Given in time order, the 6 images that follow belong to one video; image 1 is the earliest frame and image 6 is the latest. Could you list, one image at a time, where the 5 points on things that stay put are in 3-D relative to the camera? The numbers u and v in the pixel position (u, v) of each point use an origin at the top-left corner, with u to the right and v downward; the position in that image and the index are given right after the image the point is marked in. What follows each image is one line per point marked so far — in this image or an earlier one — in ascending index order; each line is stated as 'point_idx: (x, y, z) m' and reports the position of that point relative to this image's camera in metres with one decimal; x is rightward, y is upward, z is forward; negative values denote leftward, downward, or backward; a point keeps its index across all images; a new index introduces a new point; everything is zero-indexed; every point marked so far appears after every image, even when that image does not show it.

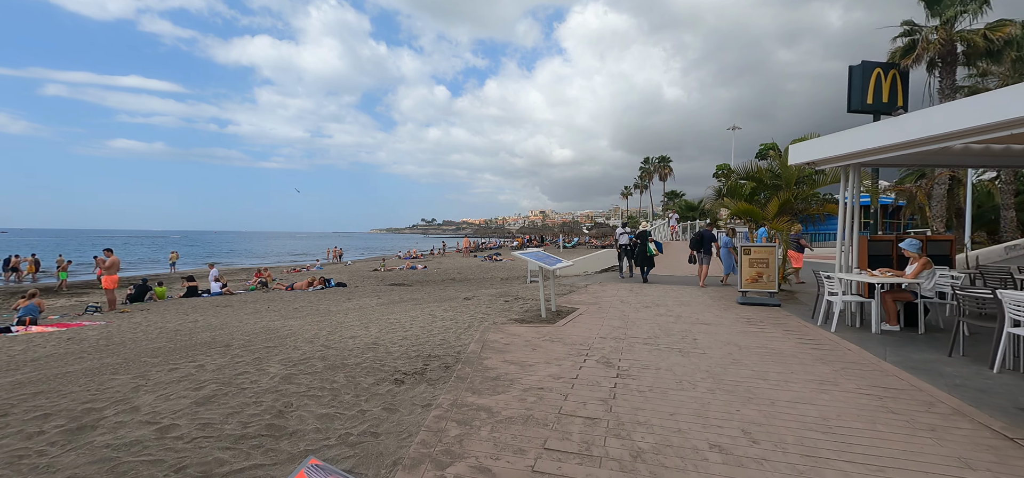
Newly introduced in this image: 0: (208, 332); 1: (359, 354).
0: (-5.1, -1.5, +6.9) m
1: (-1.8, -1.4, +4.9) m
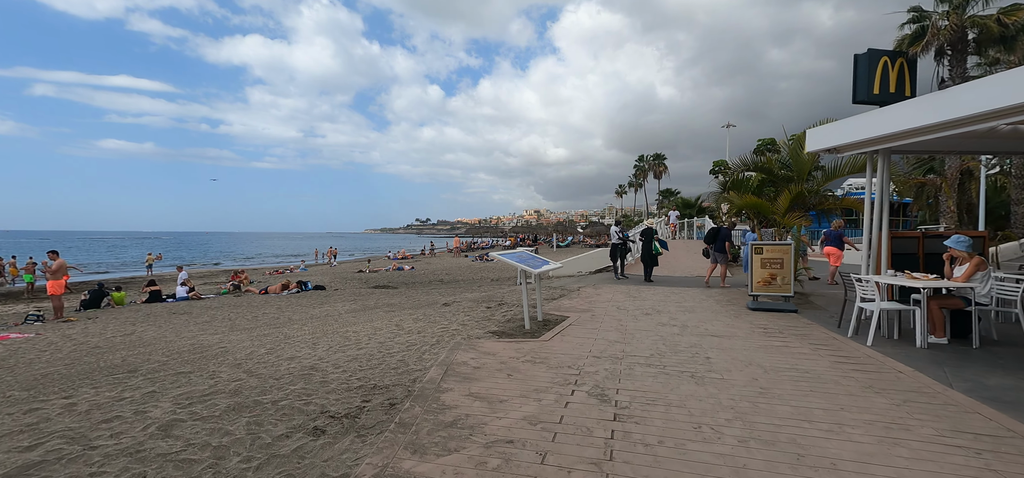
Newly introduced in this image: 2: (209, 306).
0: (-5.4, -1.5, +5.8) m
1: (-2.1, -1.3, +3.8) m
2: (-9.2, -2.0, +12.6) m
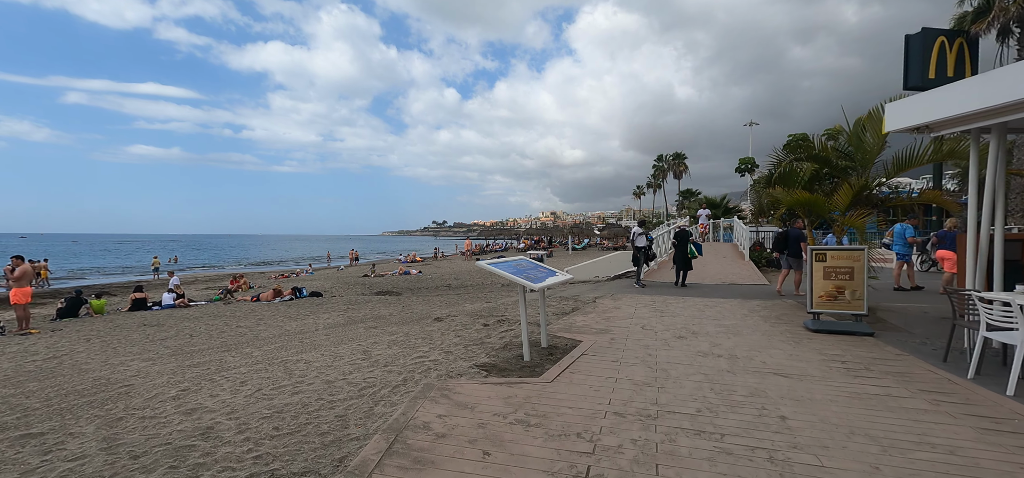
0: (-5.4, -1.6, +4.6) m
1: (-2.2, -1.4, +2.5) m
2: (-9.0, -2.1, +11.6) m
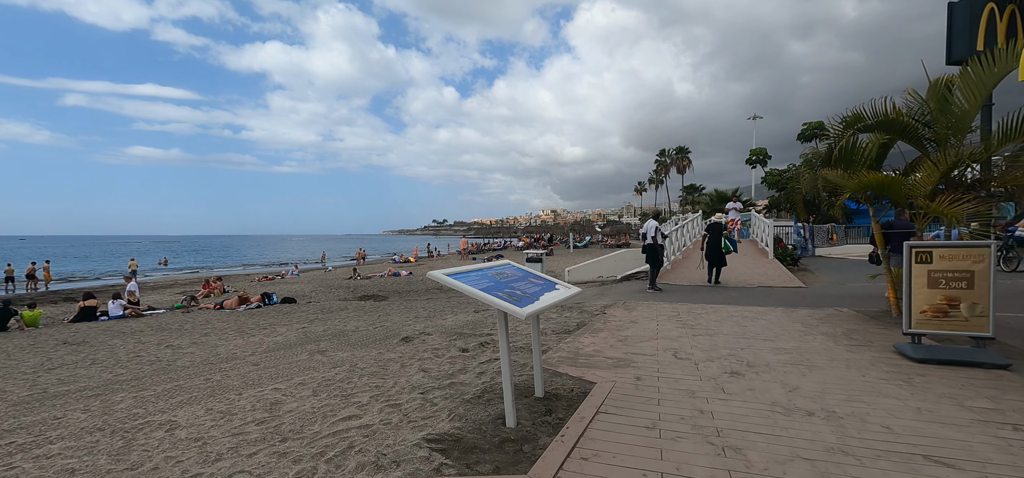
0: (-5.6, -1.6, +2.8) m
1: (-2.4, -1.4, +0.7) m
2: (-9.2, -2.2, +9.8) m
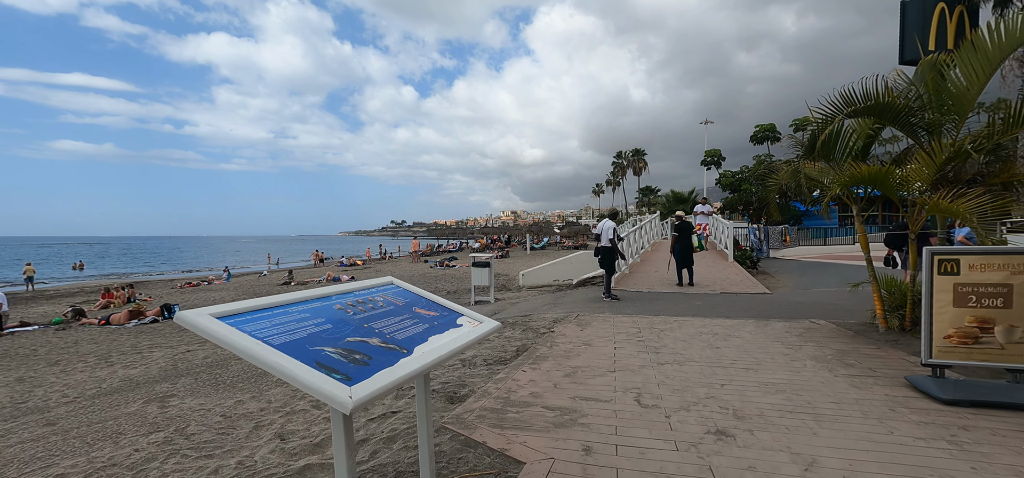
0: (-6.2, -1.7, +0.9) m
1: (-2.8, -1.4, -0.9) m
2: (-10.4, -2.2, +7.5) m
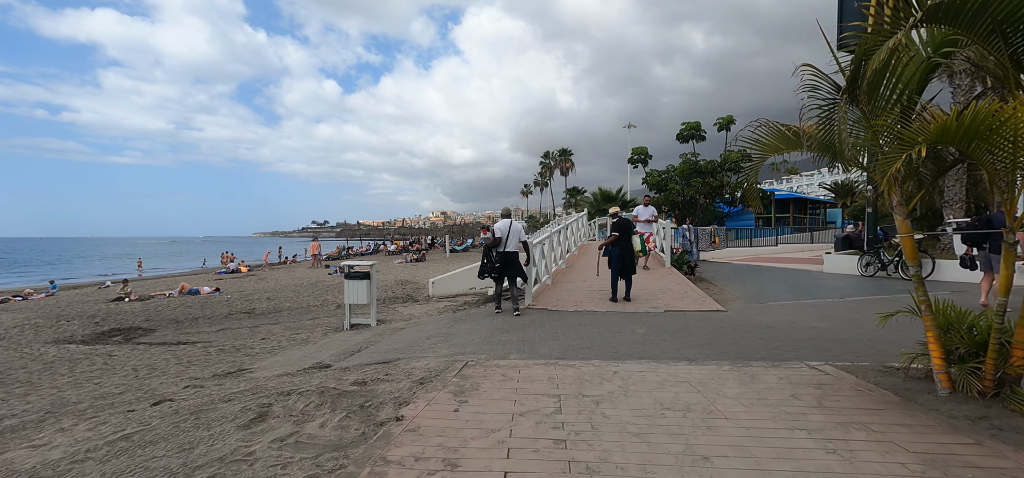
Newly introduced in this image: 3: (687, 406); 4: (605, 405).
0: (-6.7, -1.7, -3.0) m
1: (-3.1, -1.4, -4.3) m
2: (-11.9, -2.3, +2.8) m
3: (+1.4, -1.4, +3.4) m
4: (+0.8, -1.4, +3.4) m
